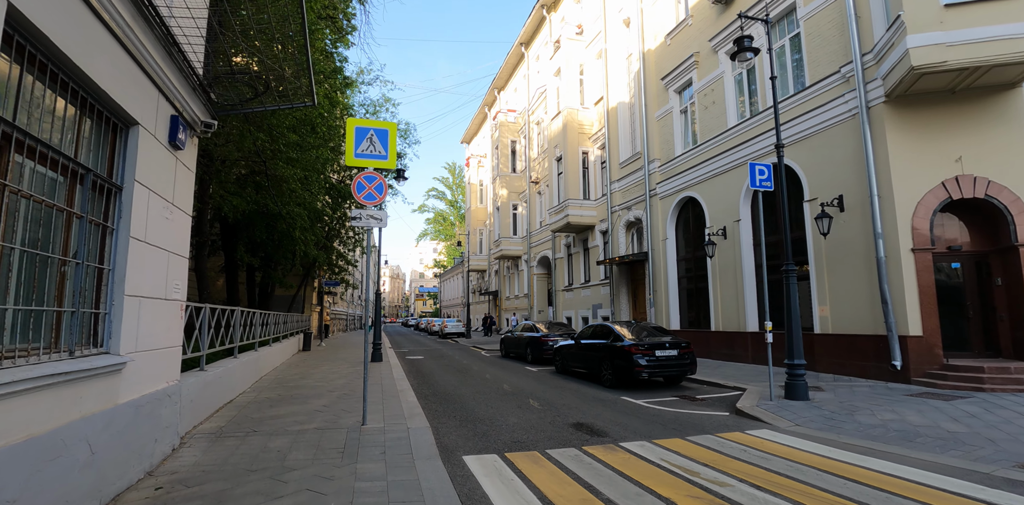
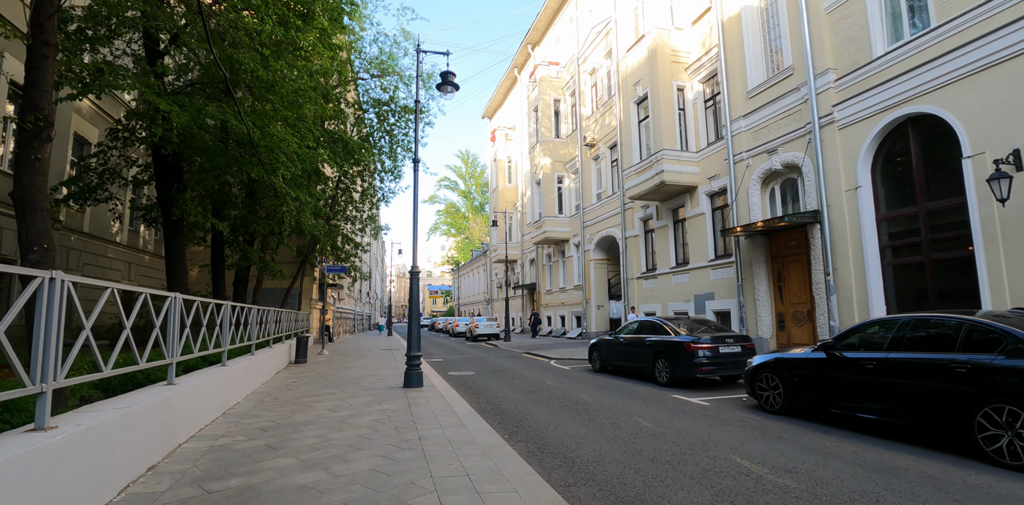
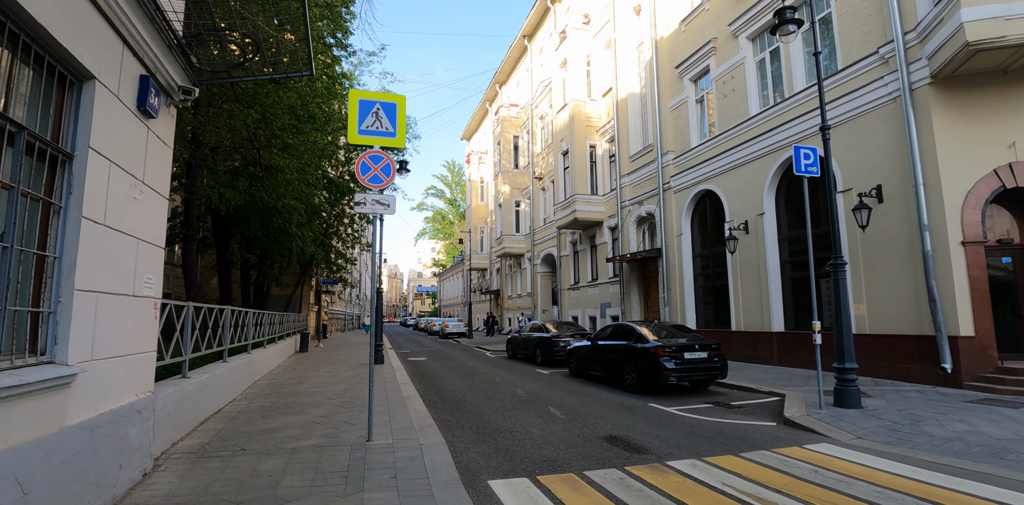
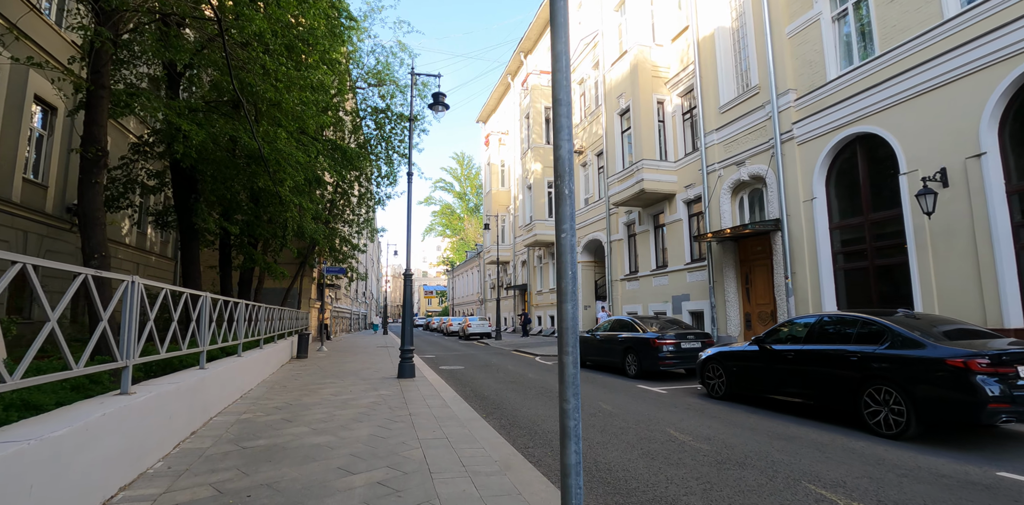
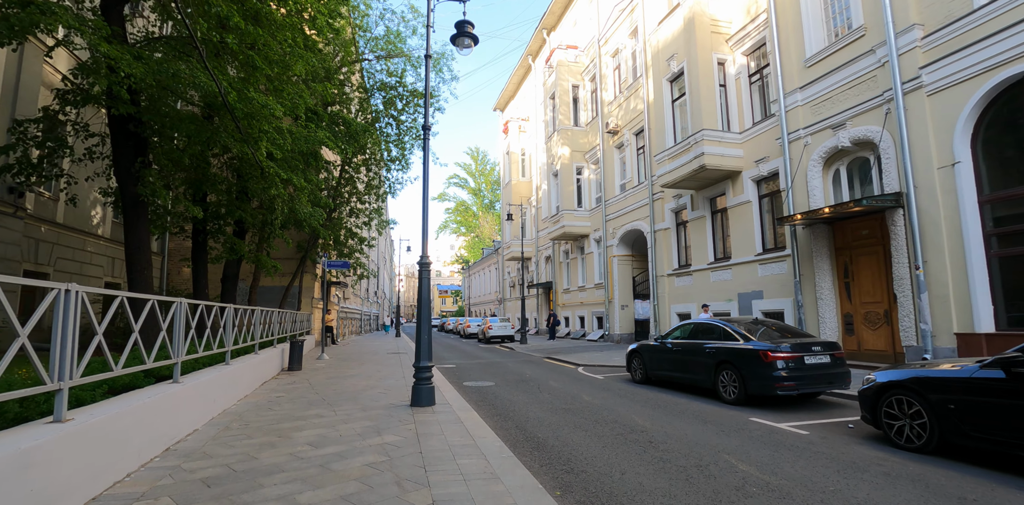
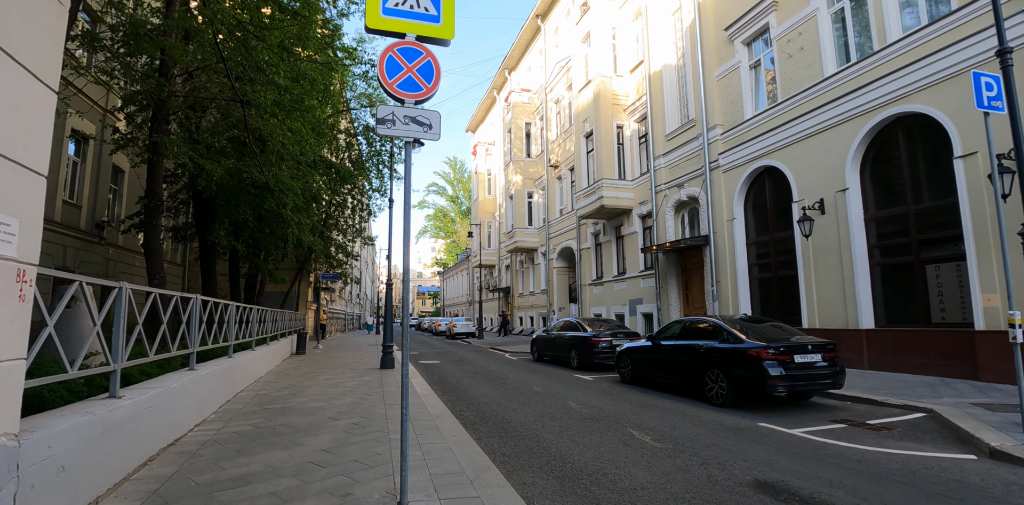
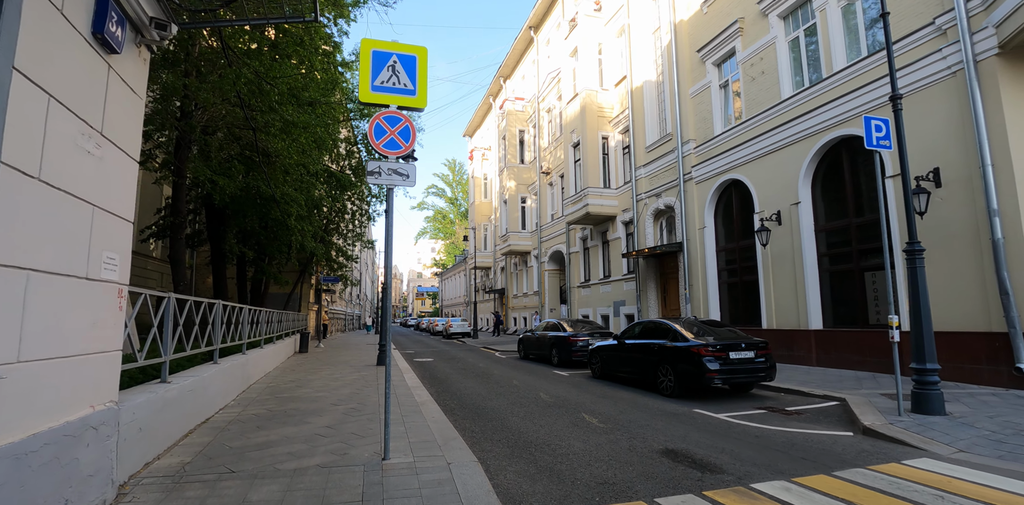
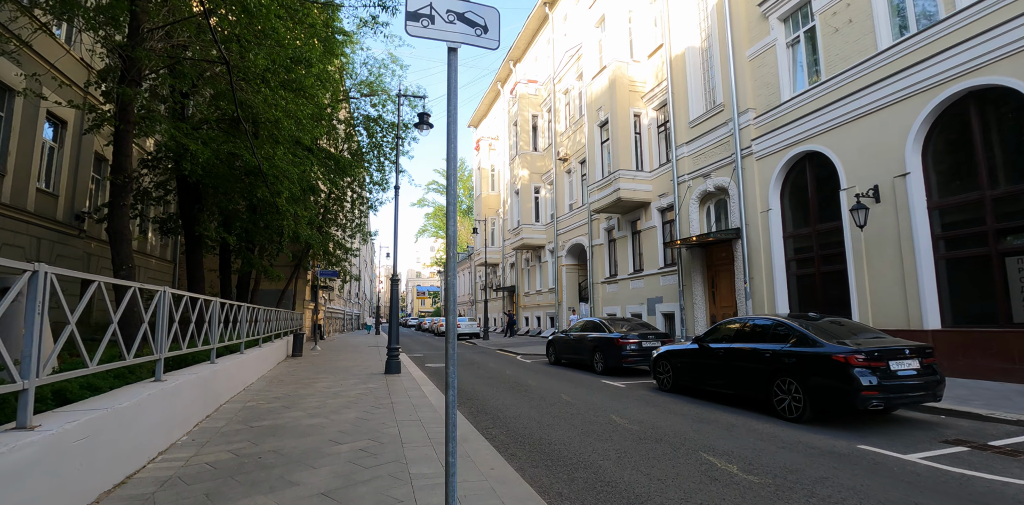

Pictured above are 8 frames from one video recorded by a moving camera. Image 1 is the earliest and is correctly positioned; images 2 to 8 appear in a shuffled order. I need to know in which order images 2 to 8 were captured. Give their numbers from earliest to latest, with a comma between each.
3, 7, 6, 8, 4, 2, 5
